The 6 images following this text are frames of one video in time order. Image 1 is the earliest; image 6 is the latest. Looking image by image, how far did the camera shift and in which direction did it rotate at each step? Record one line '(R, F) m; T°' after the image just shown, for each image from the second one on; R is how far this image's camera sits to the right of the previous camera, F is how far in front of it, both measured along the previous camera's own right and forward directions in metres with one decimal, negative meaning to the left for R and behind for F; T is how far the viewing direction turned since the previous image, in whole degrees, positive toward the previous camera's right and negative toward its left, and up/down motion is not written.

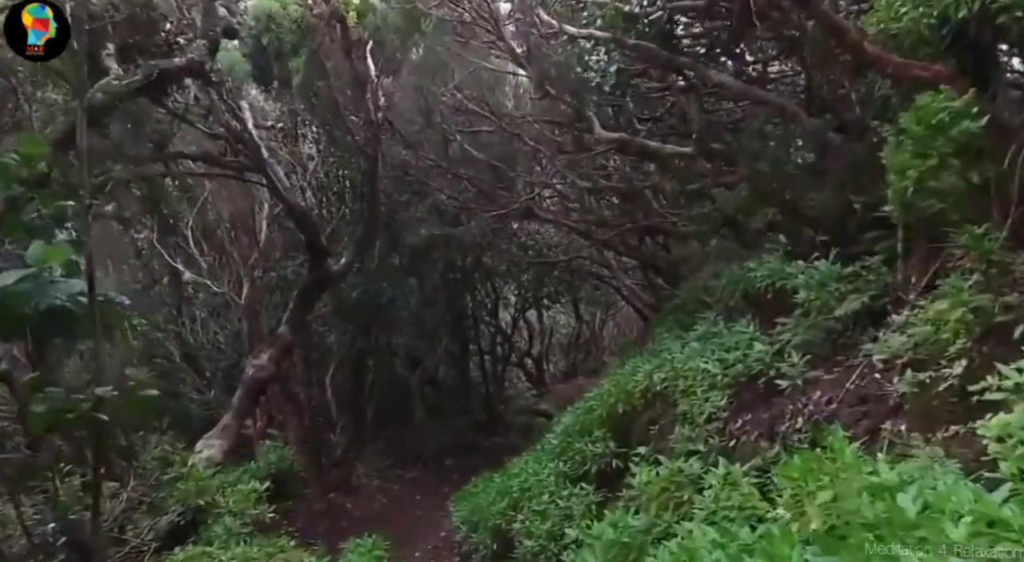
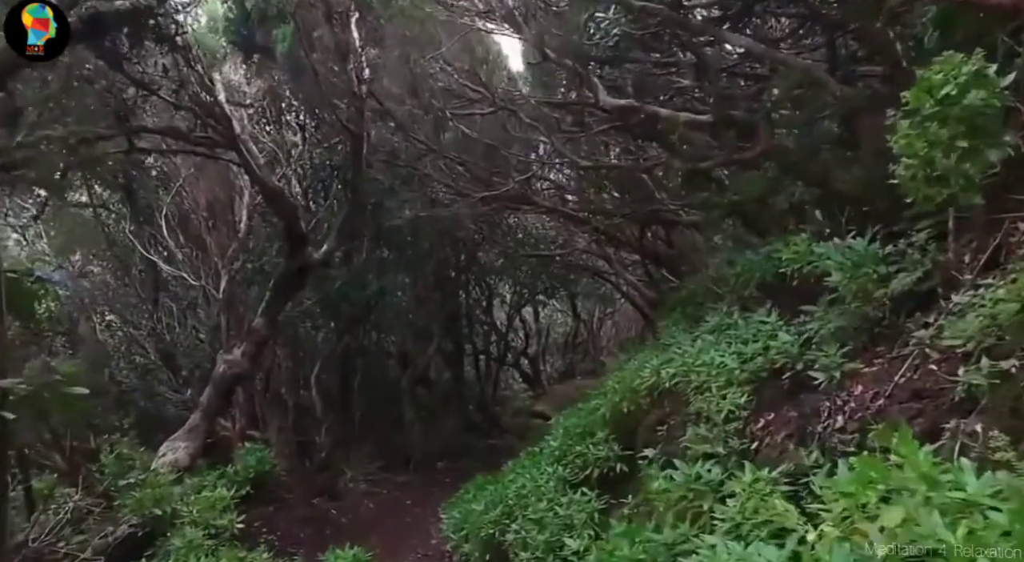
(0.0, +0.6) m; 0°
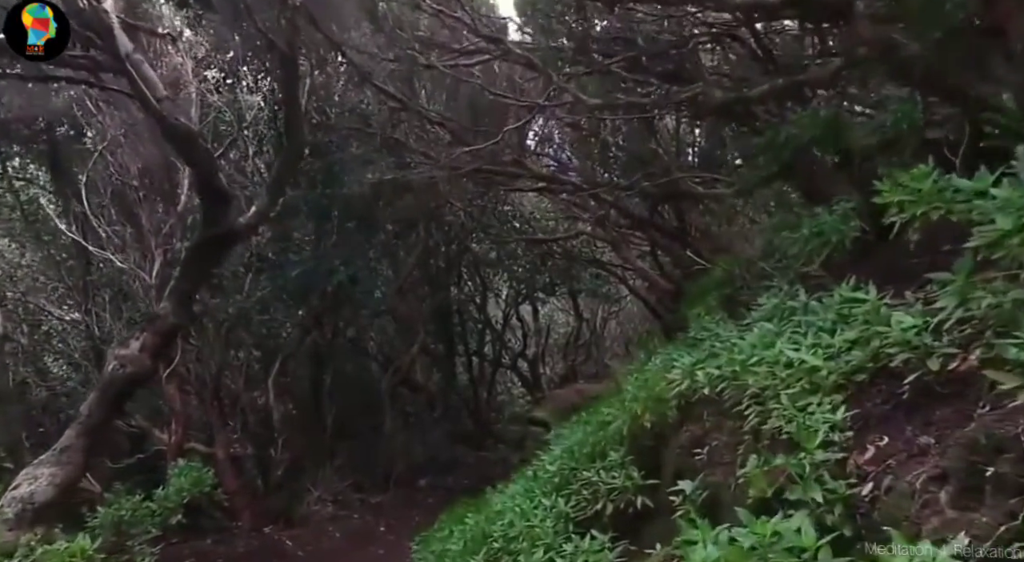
(+0.1, +1.7) m; 0°
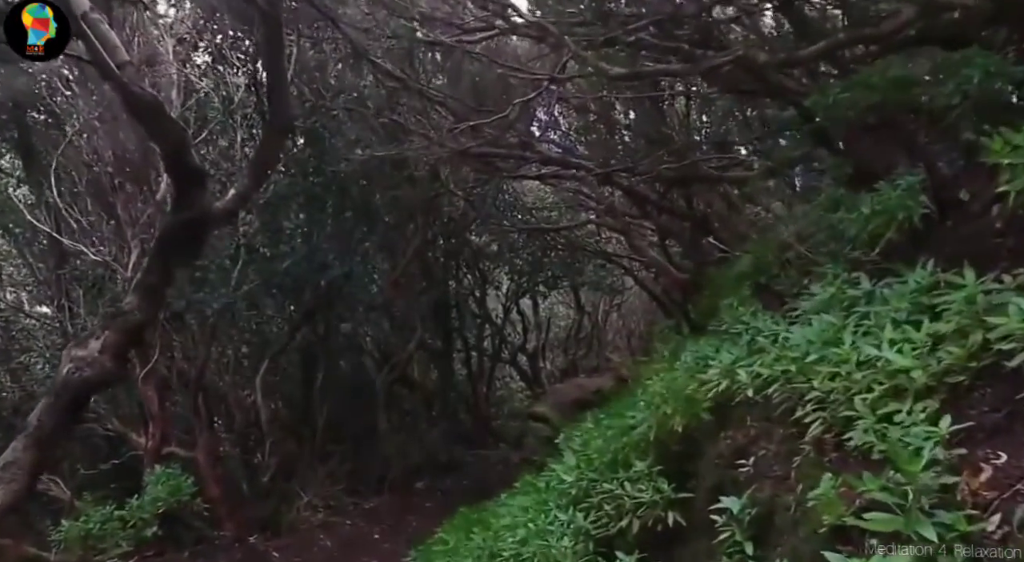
(-0.1, +0.6) m; 0°
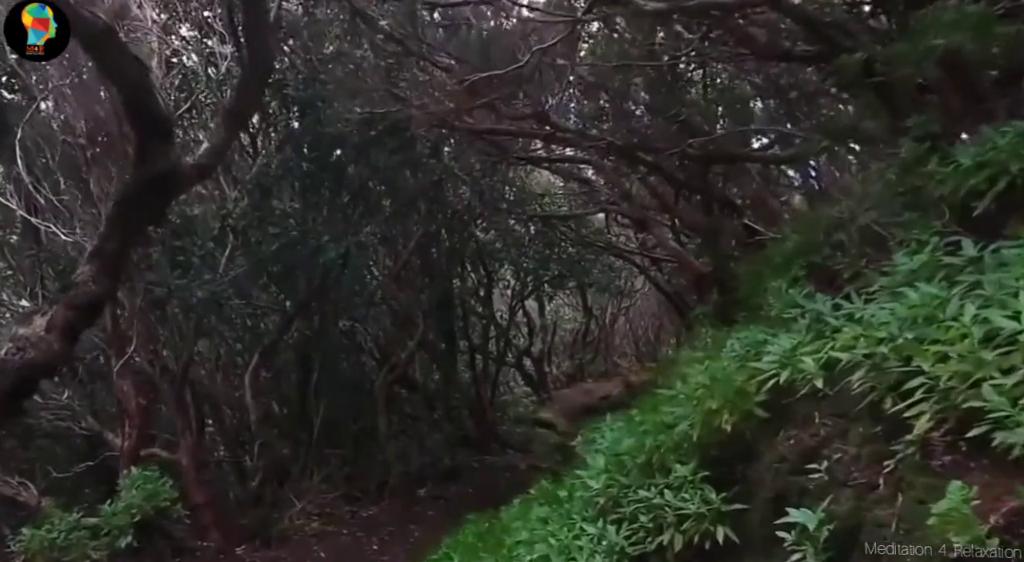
(-0.1, +0.7) m; 0°
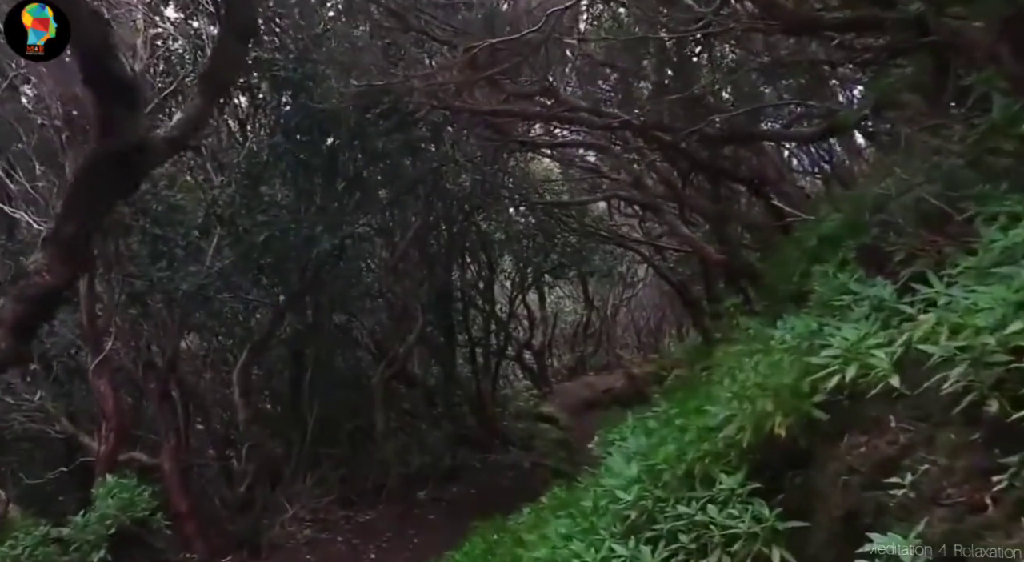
(-0.1, +0.5) m; 0°
